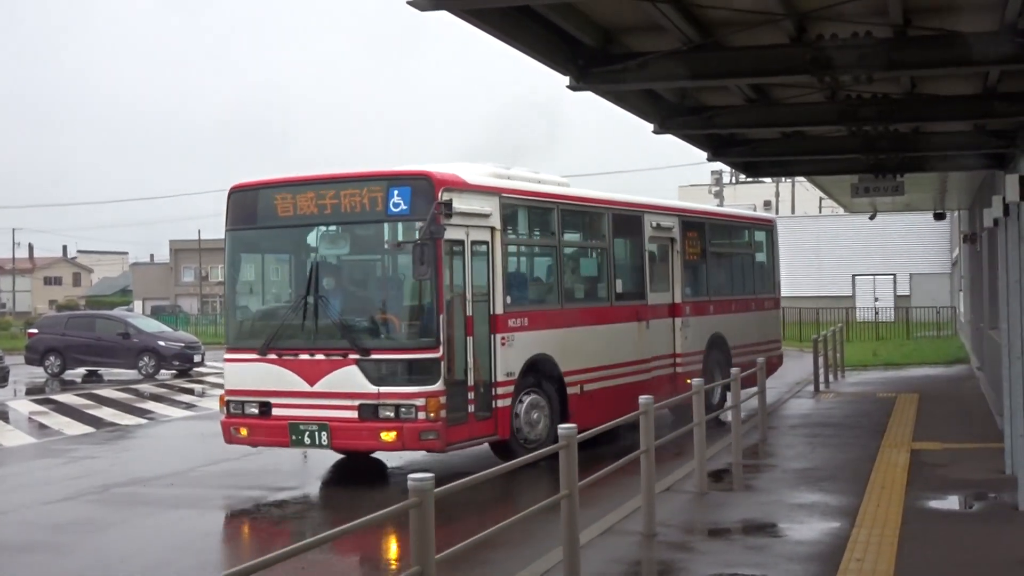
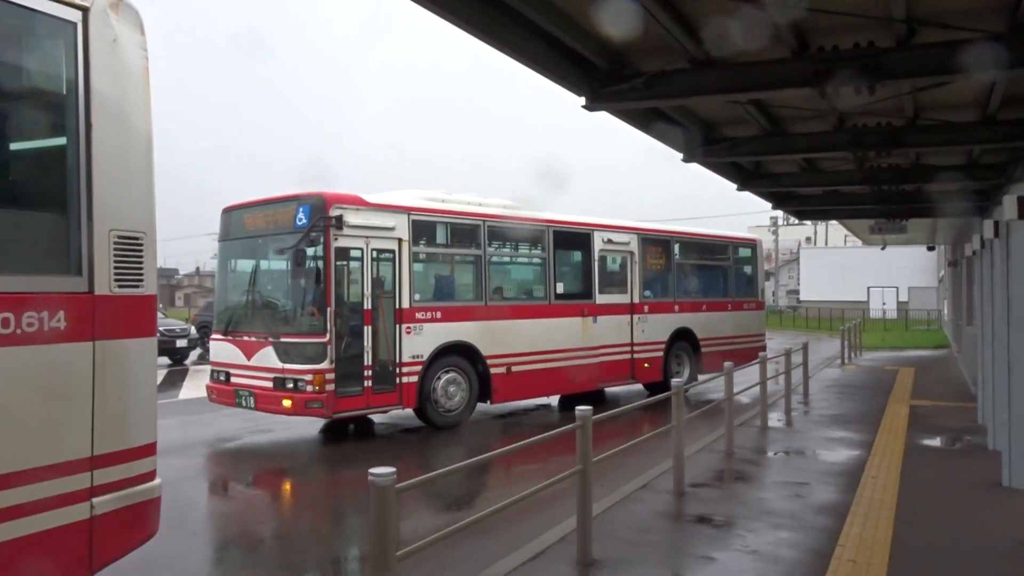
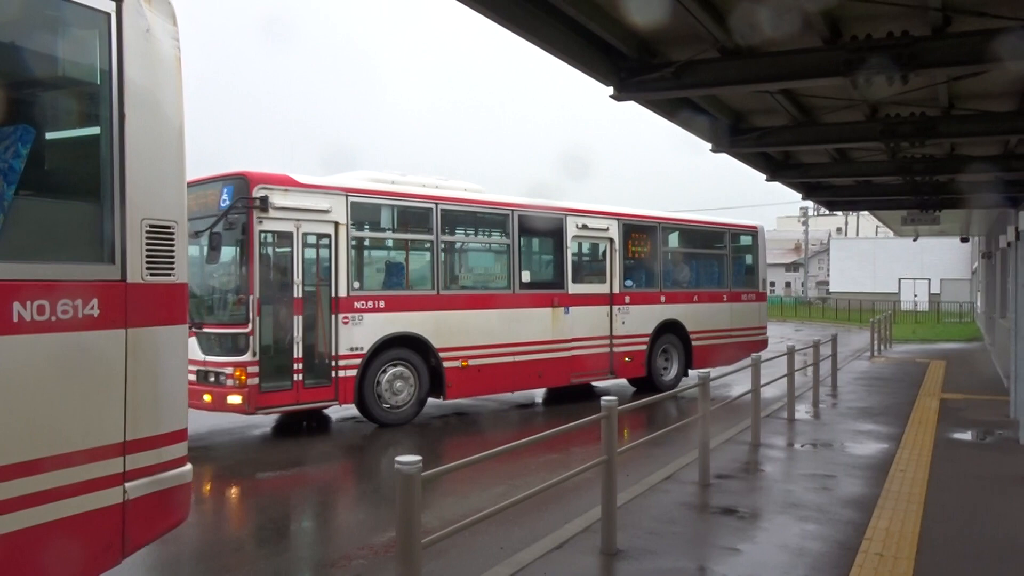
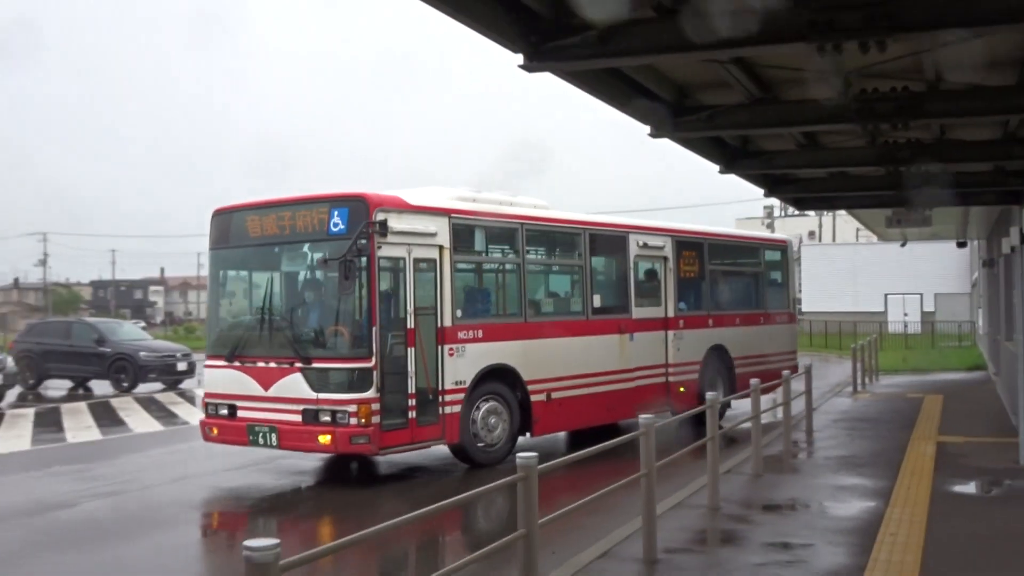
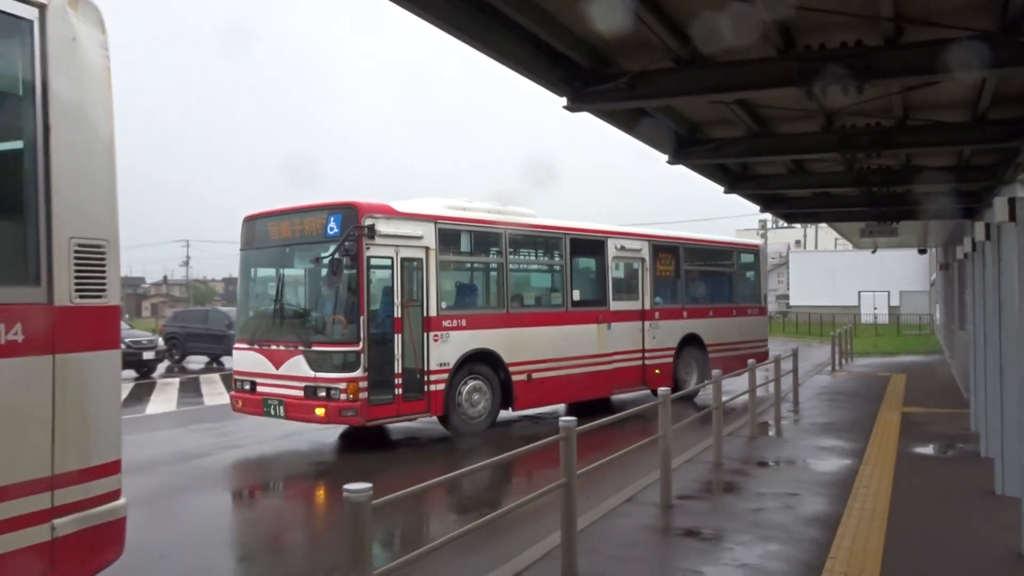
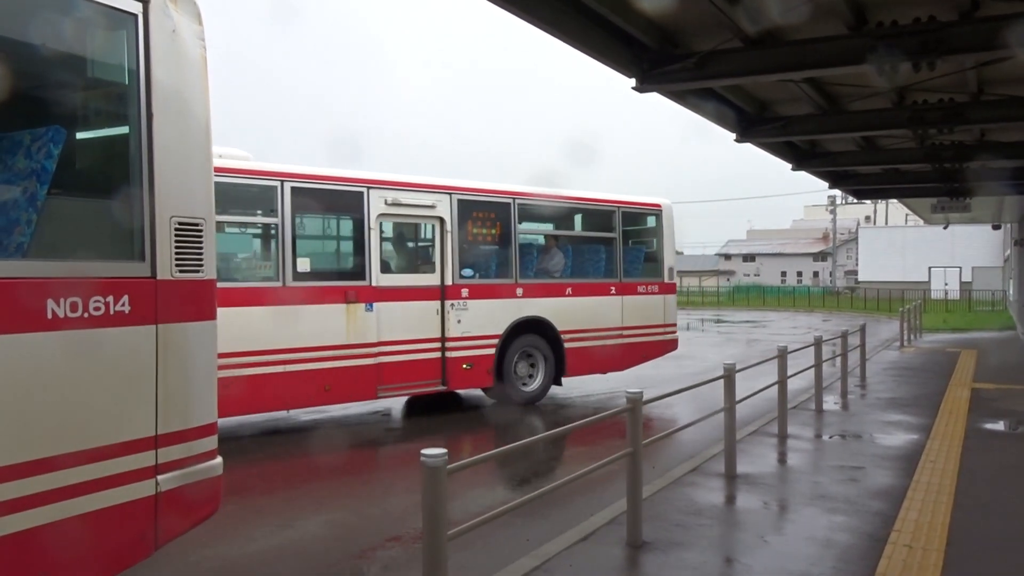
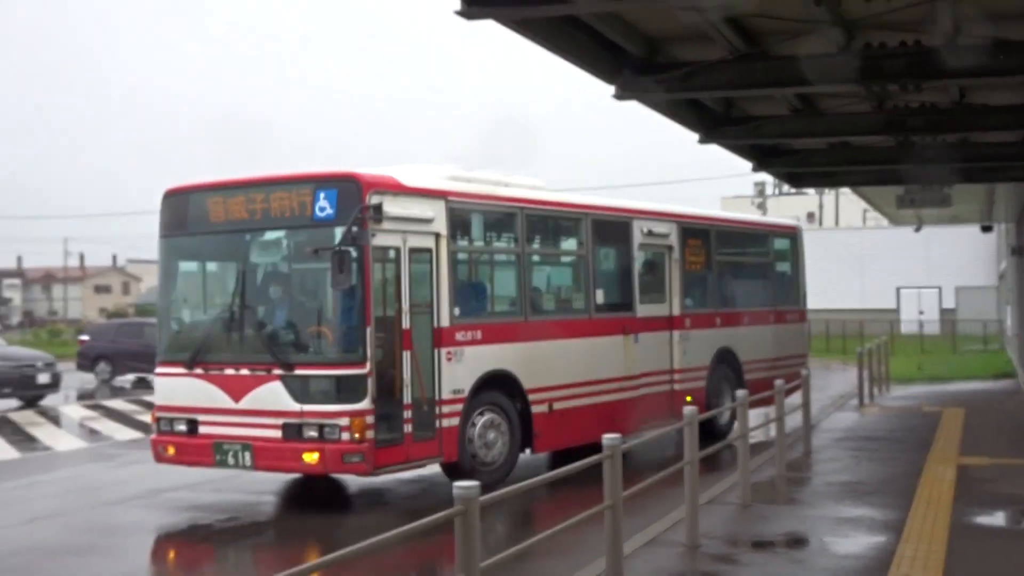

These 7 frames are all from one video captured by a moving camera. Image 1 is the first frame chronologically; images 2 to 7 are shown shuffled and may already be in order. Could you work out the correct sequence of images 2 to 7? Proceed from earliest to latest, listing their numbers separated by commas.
7, 4, 5, 2, 3, 6
